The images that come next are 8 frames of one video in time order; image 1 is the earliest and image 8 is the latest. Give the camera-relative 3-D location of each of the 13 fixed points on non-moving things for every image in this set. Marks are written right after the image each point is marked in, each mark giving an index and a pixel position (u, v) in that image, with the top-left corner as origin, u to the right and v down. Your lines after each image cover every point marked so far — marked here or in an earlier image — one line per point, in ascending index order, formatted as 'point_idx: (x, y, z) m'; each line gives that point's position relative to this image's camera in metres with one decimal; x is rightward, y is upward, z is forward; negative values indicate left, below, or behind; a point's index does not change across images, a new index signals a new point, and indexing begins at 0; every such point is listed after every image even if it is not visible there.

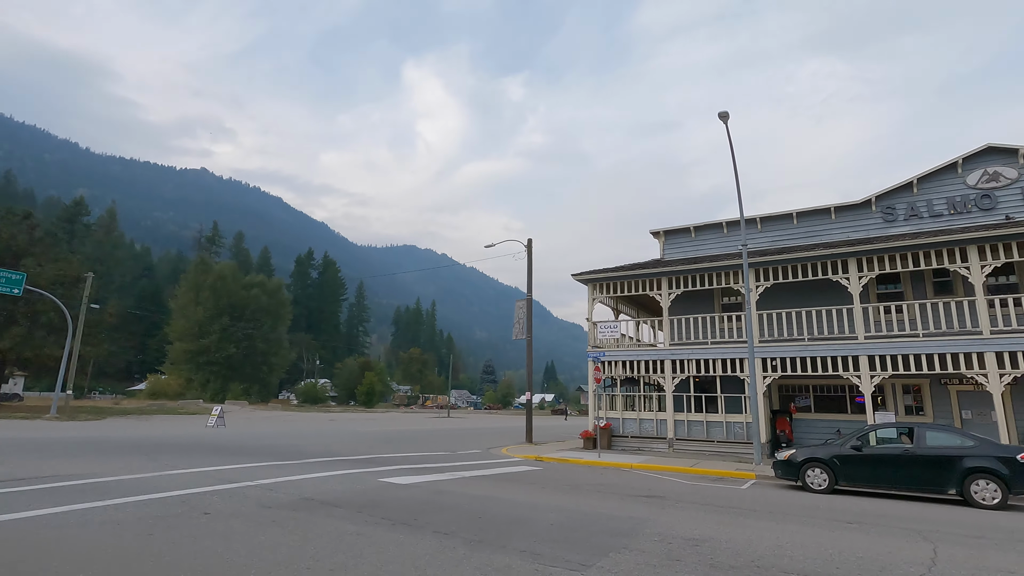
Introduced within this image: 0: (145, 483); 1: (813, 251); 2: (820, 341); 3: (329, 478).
0: (-6.0, -3.1, +8.5) m
1: (+9.8, +1.2, +17.2) m
2: (+10.0, -1.7, +17.2) m
3: (-3.2, -3.3, +9.3) m
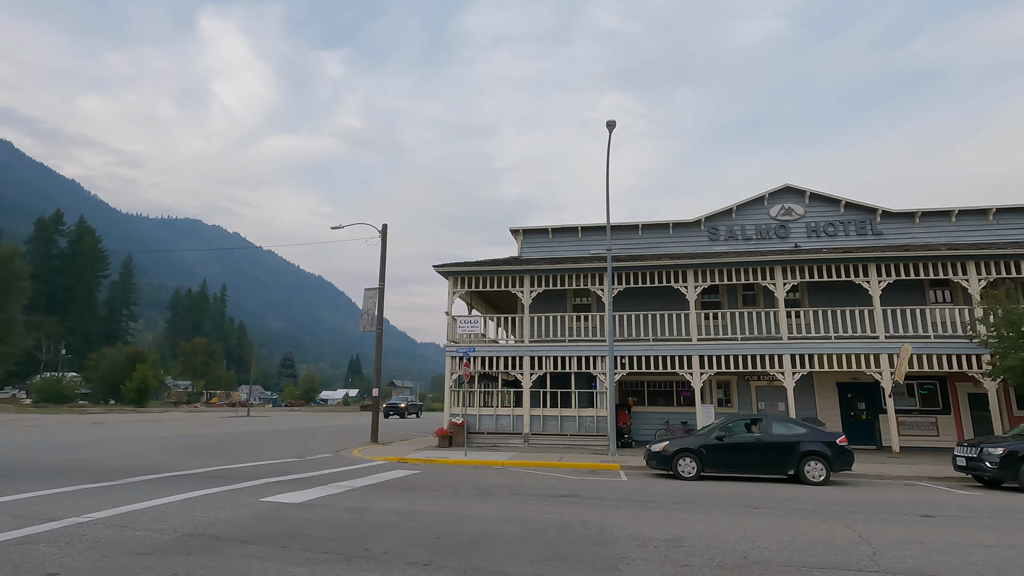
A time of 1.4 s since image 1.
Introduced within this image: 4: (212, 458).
0: (-6.7, -2.5, +5.5) m
1: (+5.4, +1.0, +19.1) m
2: (+5.4, -1.9, +19.1) m
3: (-4.4, -2.9, +7.2) m
4: (-7.7, -4.3, +13.6) m
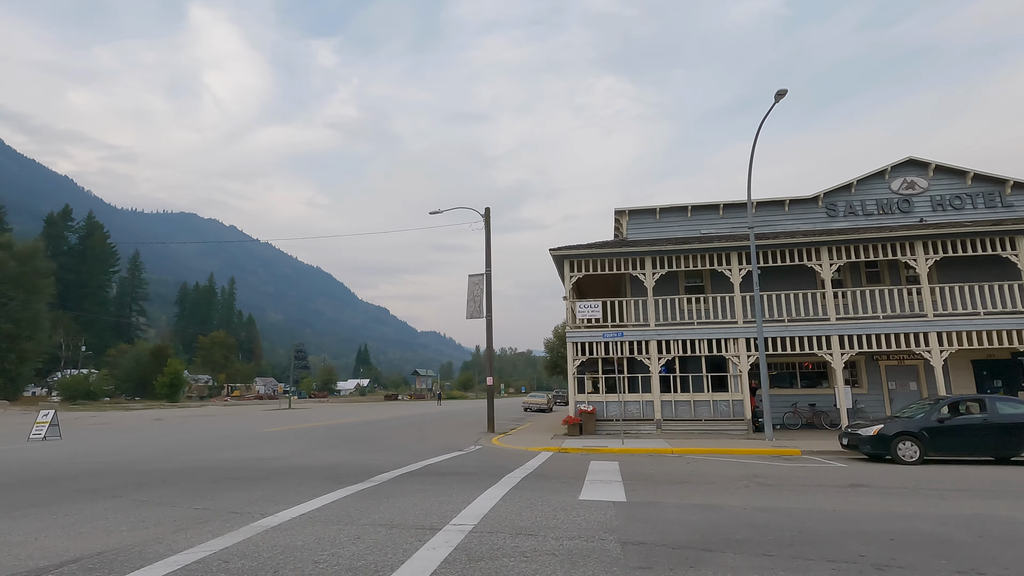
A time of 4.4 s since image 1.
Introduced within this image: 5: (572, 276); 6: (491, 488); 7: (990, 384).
0: (-2.2, -2.4, +4.8) m
1: (+9.7, +1.7, +18.4) m
2: (+9.8, -1.2, +18.5) m
3: (+0.1, -2.7, +6.6) m
4: (-3.2, -4.0, +13.0) m
5: (+2.2, +0.5, +19.9) m
6: (-0.3, -2.9, +7.8) m
7: (+16.9, -3.4, +18.9) m
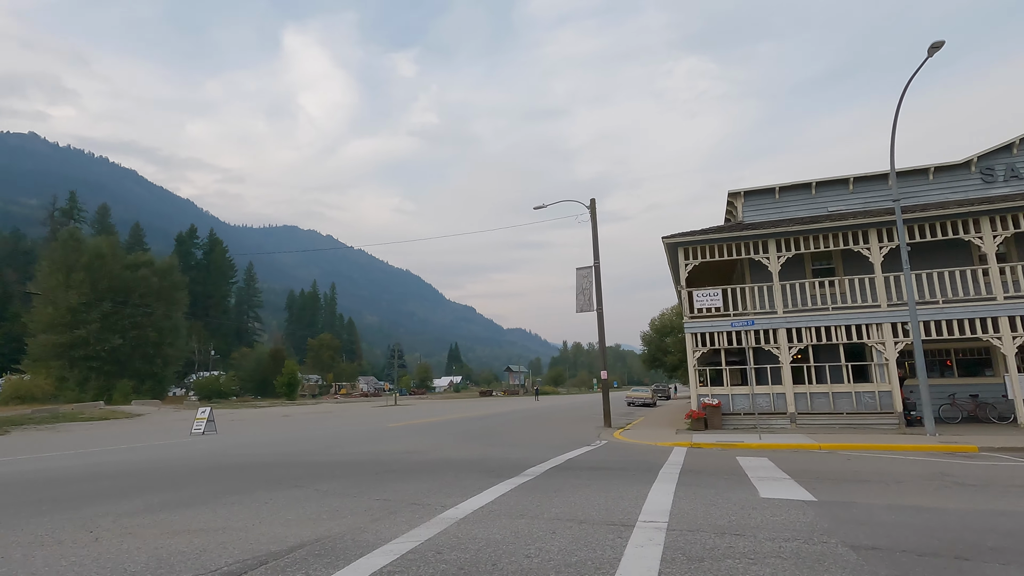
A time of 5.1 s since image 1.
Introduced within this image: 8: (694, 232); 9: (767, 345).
0: (-0.4, -2.3, +4.9) m
1: (+13.4, +2.4, +16.4) m
2: (+13.5, -0.4, +16.5) m
3: (+2.2, -2.5, +6.2) m
4: (-0.1, -3.9, +13.1) m
5: (+6.2, +0.9, +19.1) m
6: (+2.0, -2.7, +7.5) m
7: (+20.7, -2.4, +15.8) m
8: (+6.4, +2.0, +18.9) m
9: (+8.4, -1.9, +17.7) m
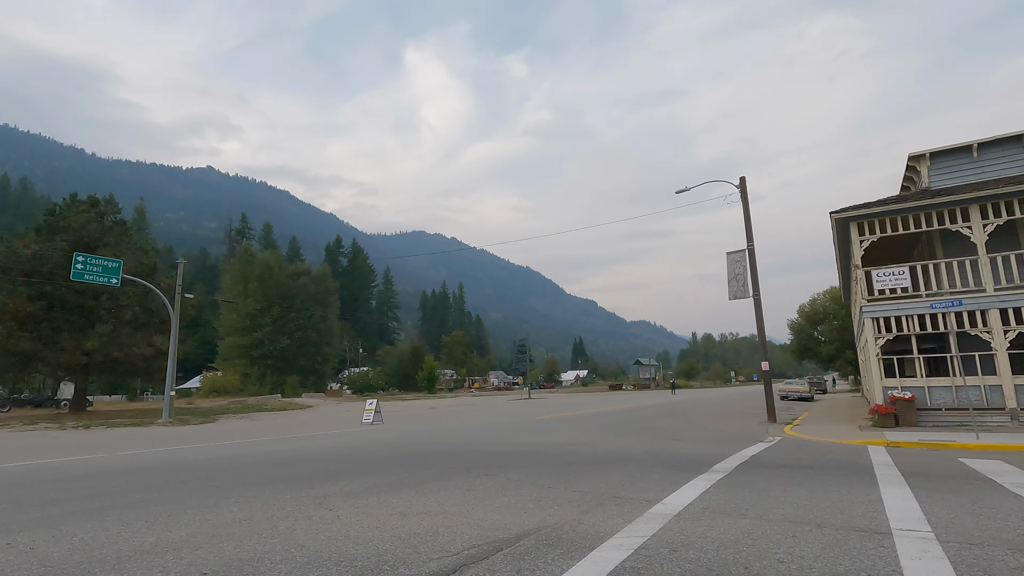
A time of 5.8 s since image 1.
0: (+1.6, -2.1, +4.6) m
1: (+17.3, +3.3, +12.7) m
2: (+17.7, +0.5, +12.8) m
3: (+4.4, -2.2, +5.3) m
4: (+3.8, -3.6, +12.5) m
5: (+11.1, +1.5, +16.9) m
6: (+4.5, -2.4, +6.6) m
7: (+24.6, -1.1, +10.5) m
8: (+11.1, +2.7, +16.7) m
9: (+13.1, -1.2, +15.1) m
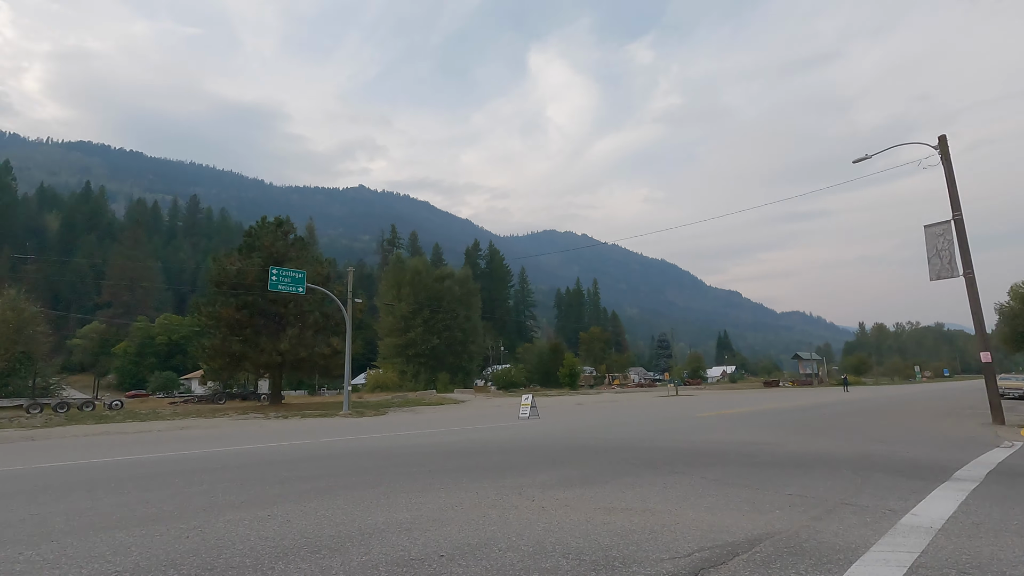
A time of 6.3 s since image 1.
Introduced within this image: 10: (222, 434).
0: (+3.4, -1.9, +3.7) m
1: (+20.4, +4.3, +7.8) m
2: (+20.8, +1.5, +7.8) m
3: (+6.3, -1.8, +3.8) m
4: (+7.5, -3.2, +10.9) m
5: (+15.4, +2.3, +13.4) m
6: (+6.7, -2.0, +5.0) m
7: (+27.0, +0.1, +3.9) m
8: (+15.4, +3.4, +13.2) m
9: (+17.0, -0.3, +11.2) m
10: (-9.0, -4.5, +16.5) m
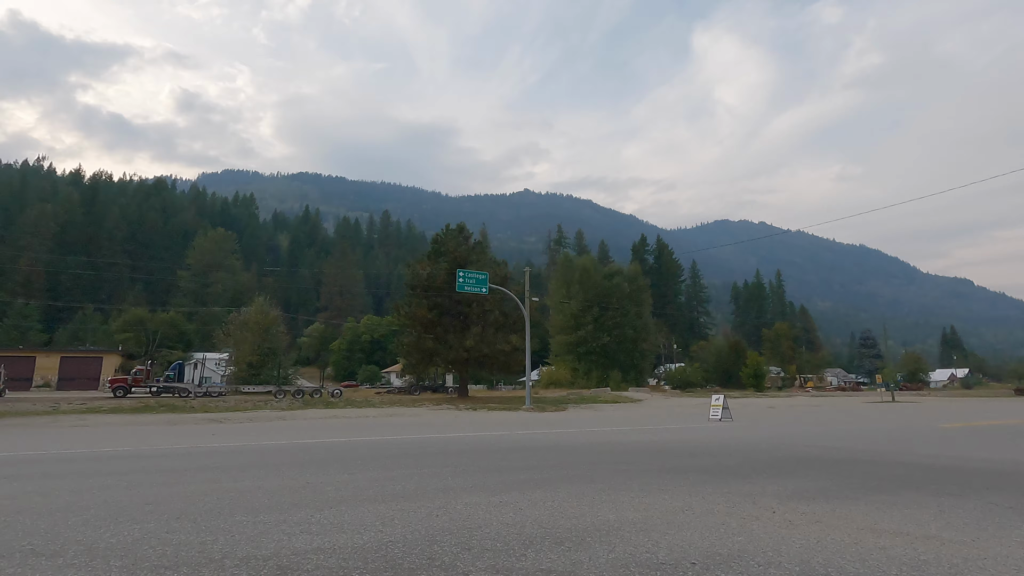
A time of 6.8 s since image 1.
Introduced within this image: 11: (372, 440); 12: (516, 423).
0: (+4.9, -1.7, +2.3) m
1: (+22.1, +5.1, +1.0) m
2: (+22.6, +2.3, +0.8) m
3: (+7.7, -1.5, +1.4) m
4: (+11.1, -2.8, +7.9) m
5: (+19.1, +2.9, +7.9) m
6: (+8.4, -1.7, +2.4) m
7: (+27.4, +1.1, -4.7) m
8: (+19.0, +4.1, +7.7) m
9: (+20.1, +0.3, +5.2) m
10: (-3.0, -4.6, +18.2) m
11: (-2.9, -3.2, +11.3) m
12: (+0.1, -4.5, +18.0) m
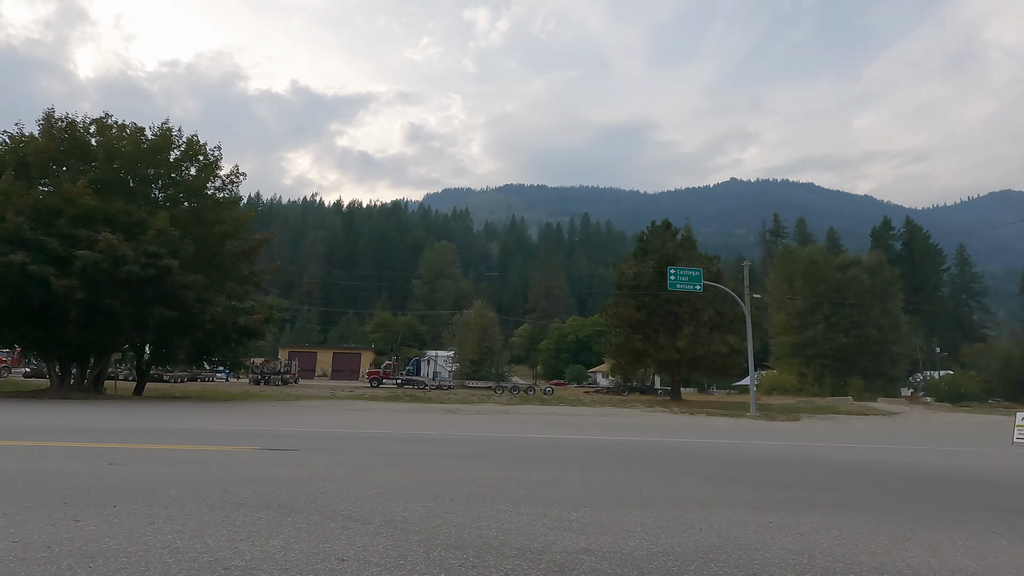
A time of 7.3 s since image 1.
0: (+5.8, -1.5, 0.0) m
1: (+21.2, +5.8, -7.4) m
2: (+21.7, +3.0, -7.7) m
3: (+8.1, -1.2, -1.8) m
4: (+13.6, -2.3, +3.0) m
5: (+21.0, +3.6, +0.1) m
6: (+9.2, -1.4, -1.1) m
7: (+24.1, +1.9, -14.7) m
8: (+20.7, +4.7, -0.1) m
9: (+21.0, +1.1, -2.7) m
10: (+4.4, -4.5, +17.7) m
11: (+1.8, -3.2, +11.2) m
12: (+7.2, -4.4, +16.4) m
